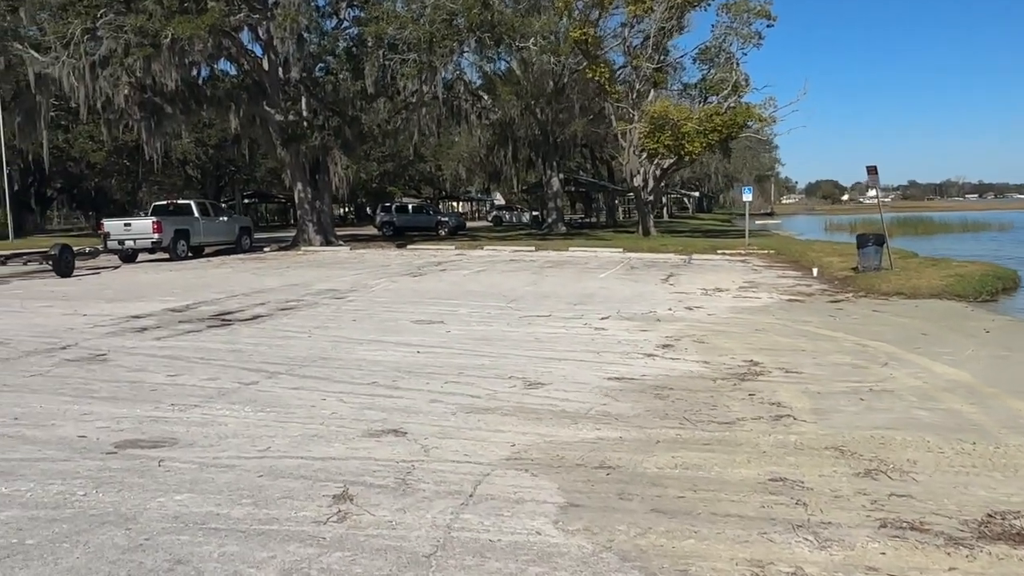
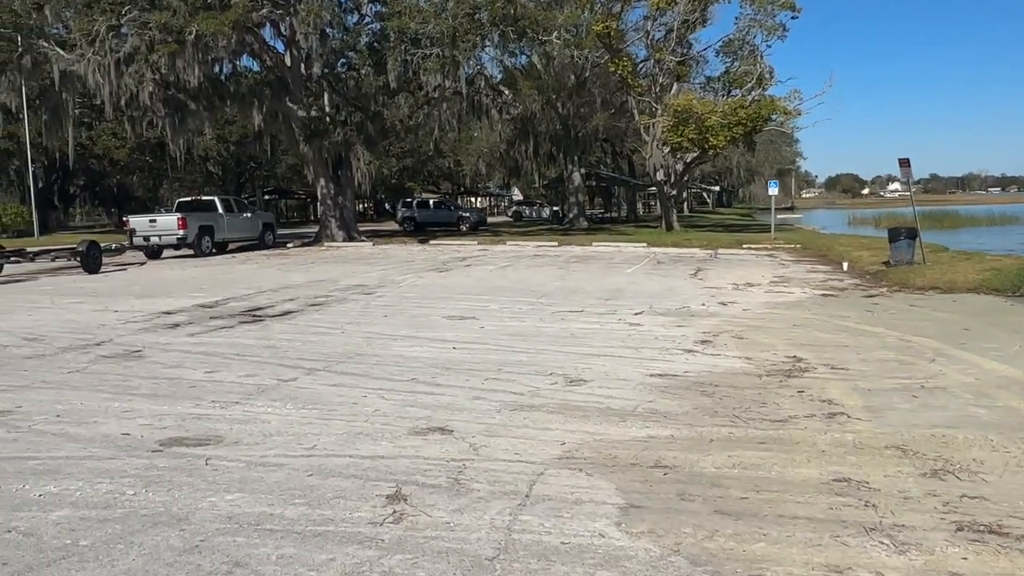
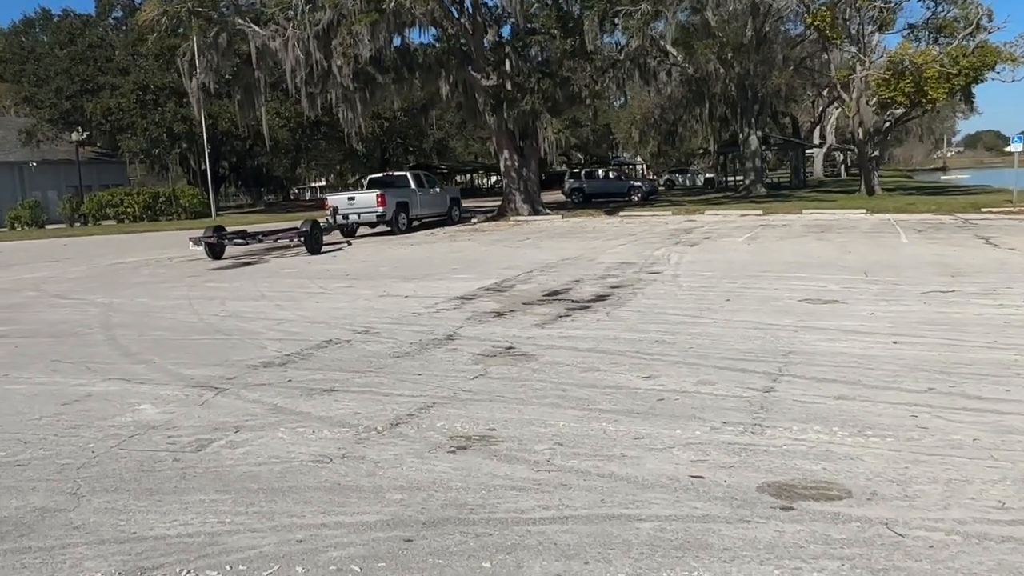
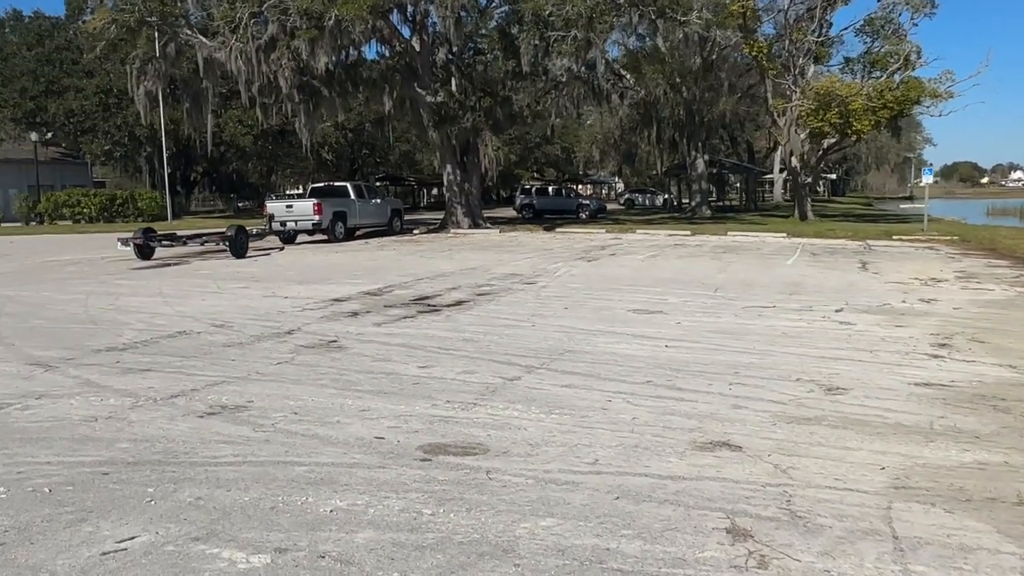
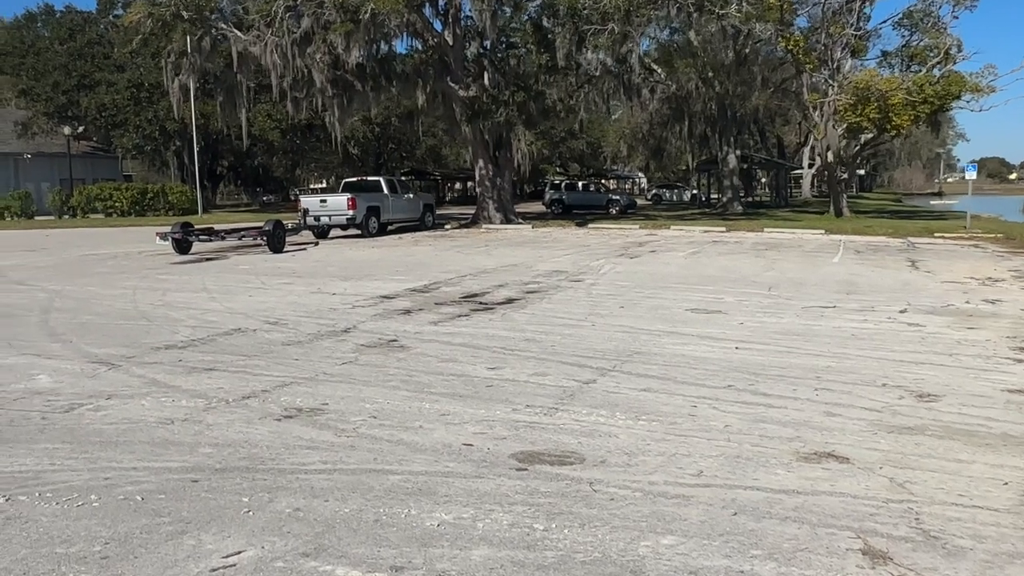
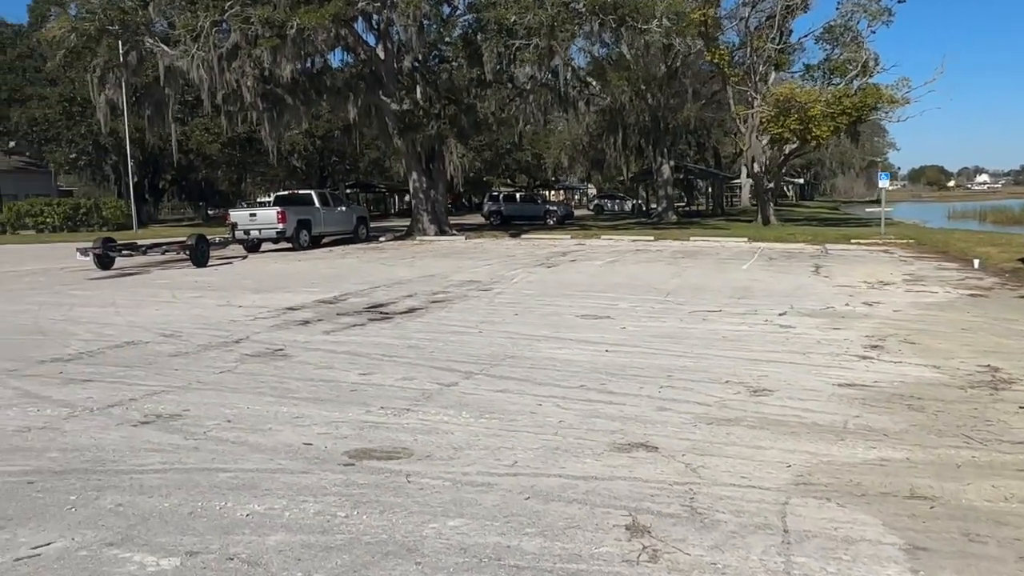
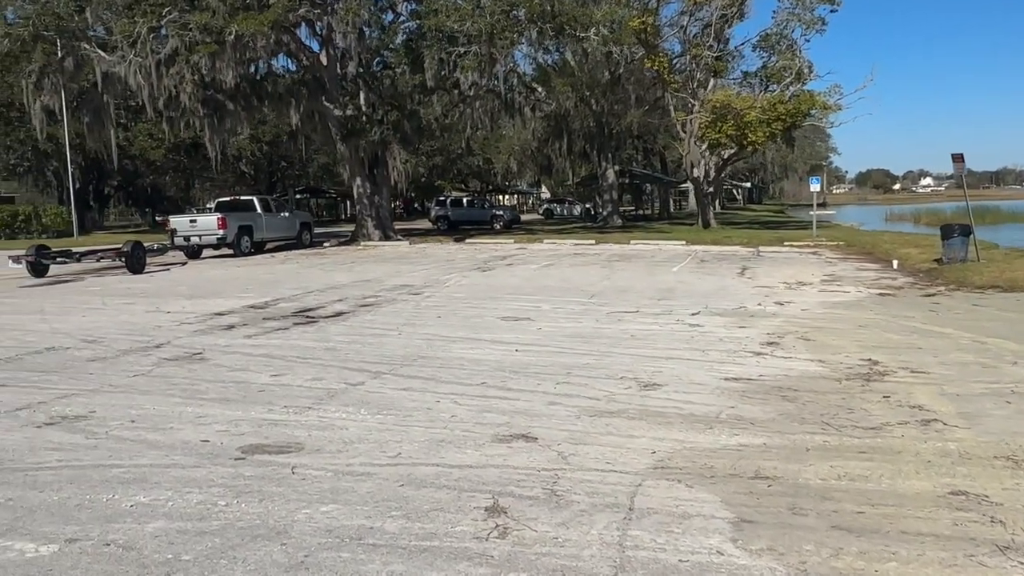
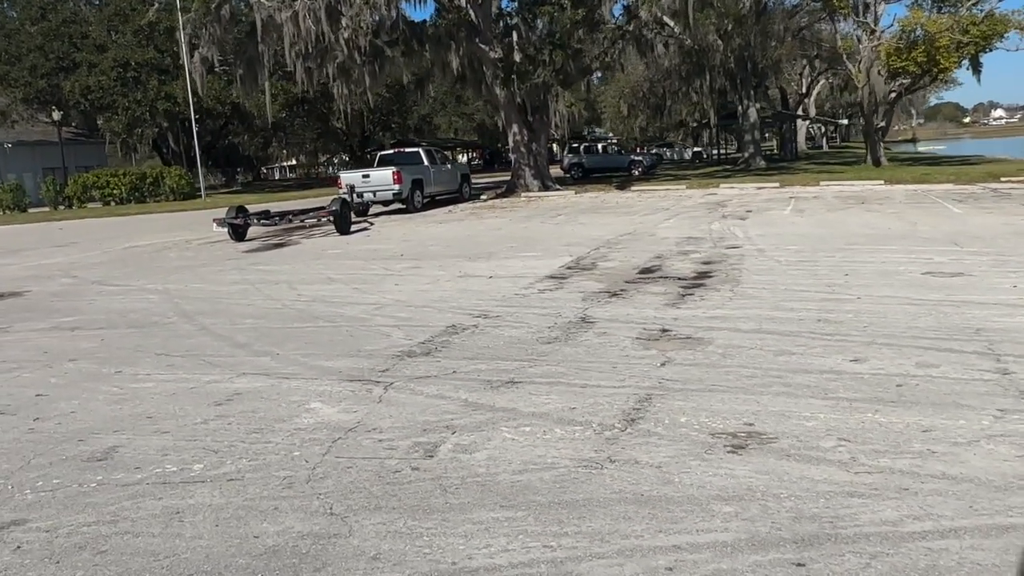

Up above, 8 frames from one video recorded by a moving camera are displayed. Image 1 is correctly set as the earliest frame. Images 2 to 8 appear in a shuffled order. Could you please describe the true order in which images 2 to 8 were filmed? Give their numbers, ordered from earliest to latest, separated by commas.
2, 7, 6, 4, 5, 3, 8
